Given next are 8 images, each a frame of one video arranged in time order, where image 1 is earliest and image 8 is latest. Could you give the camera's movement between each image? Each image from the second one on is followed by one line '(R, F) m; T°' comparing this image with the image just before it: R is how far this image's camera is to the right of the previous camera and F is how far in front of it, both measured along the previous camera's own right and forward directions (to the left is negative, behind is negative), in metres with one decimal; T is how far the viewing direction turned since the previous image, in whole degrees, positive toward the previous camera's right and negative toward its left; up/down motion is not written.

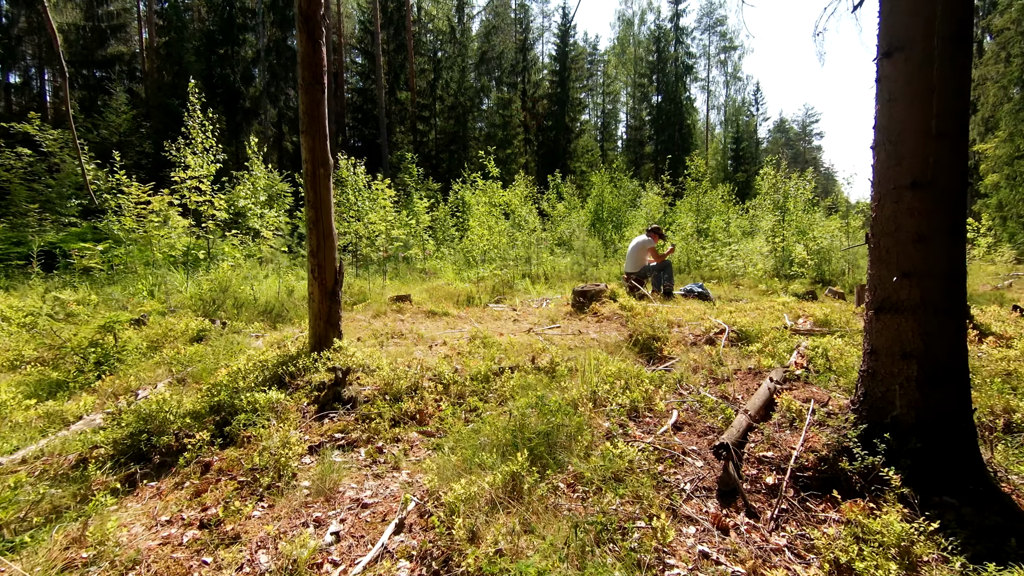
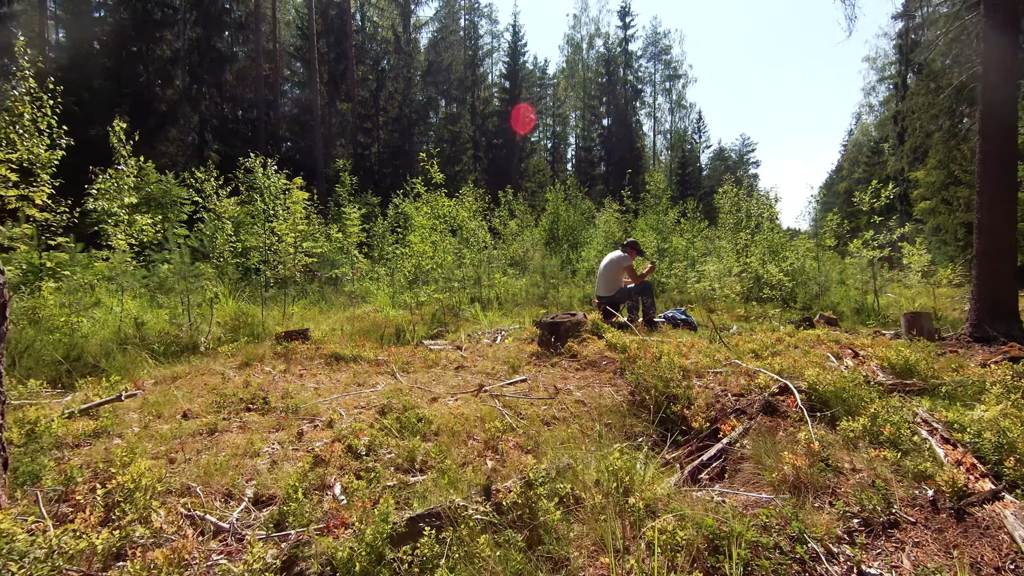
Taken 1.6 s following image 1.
(+0.1, +1.5) m; +6°
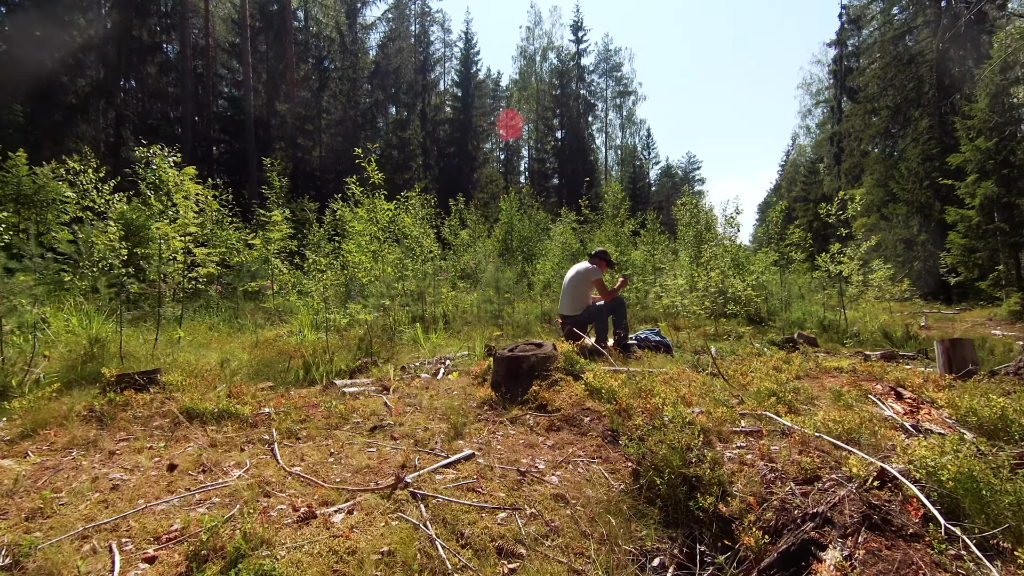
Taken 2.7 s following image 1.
(0.0, +1.0) m; +5°
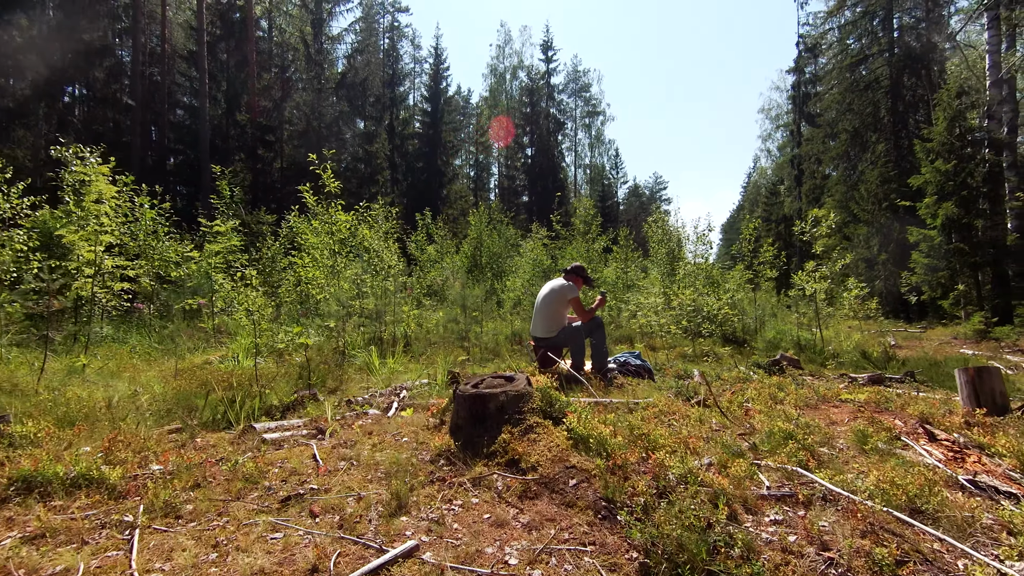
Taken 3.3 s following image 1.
(0.0, +0.5) m; +3°
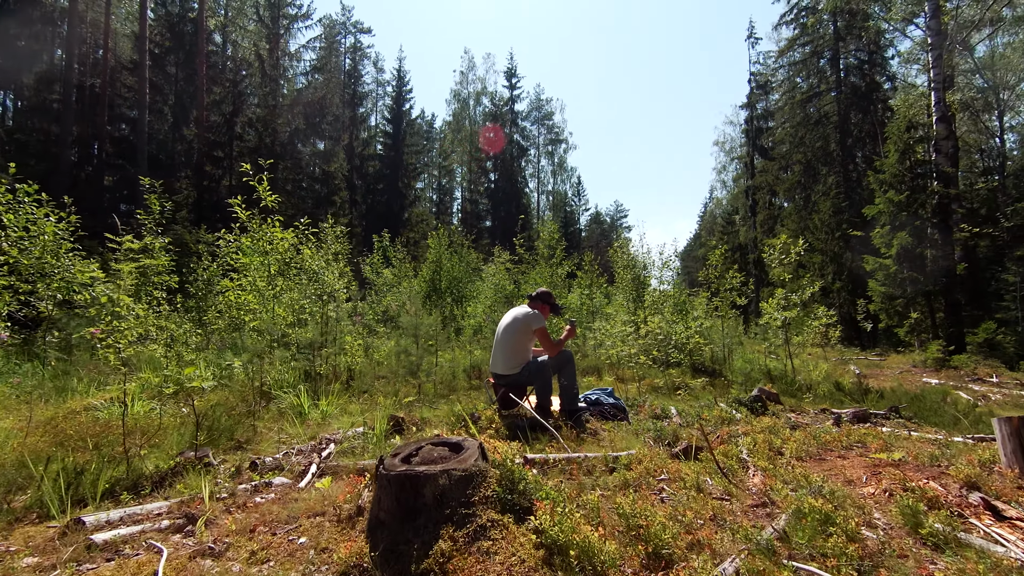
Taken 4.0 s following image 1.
(0.0, +0.6) m; +4°
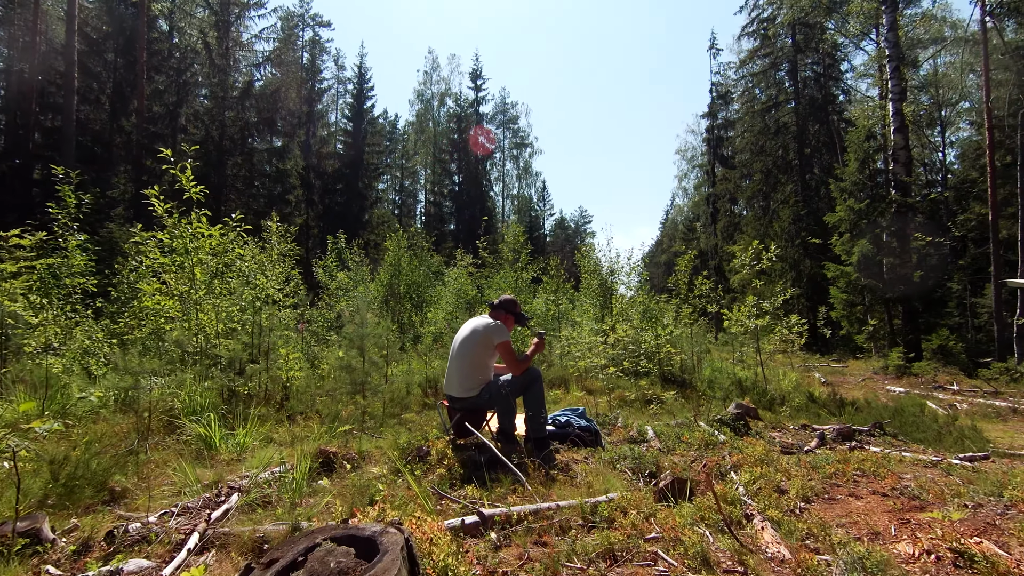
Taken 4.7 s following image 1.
(0.0, +0.6) m; +4°
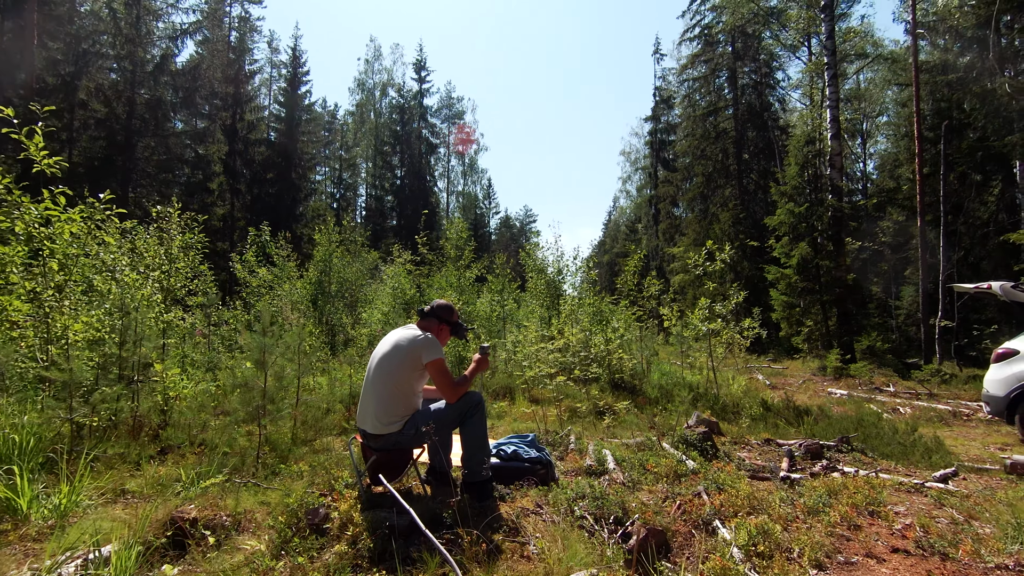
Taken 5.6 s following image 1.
(+0.1, +0.7) m; +6°
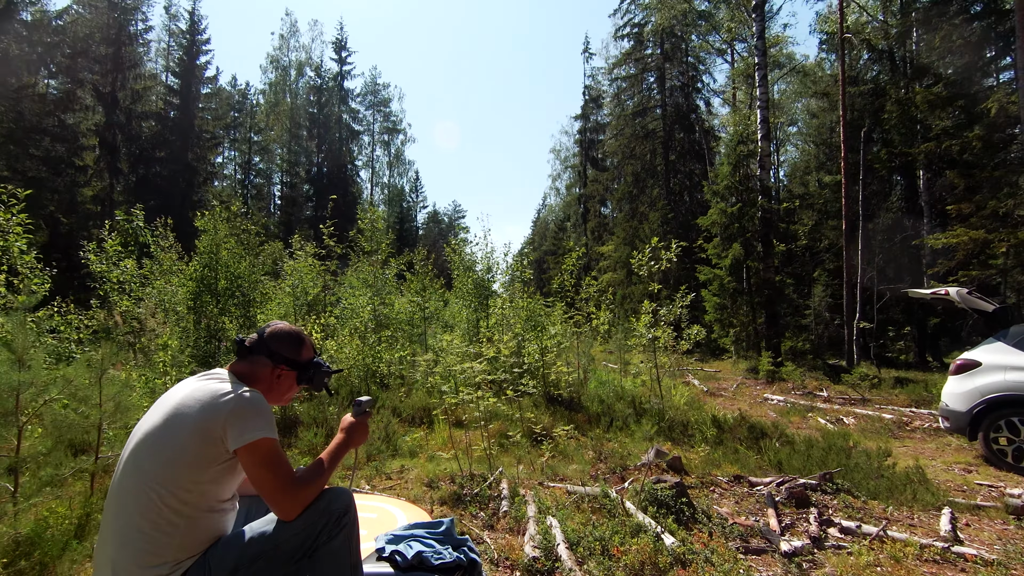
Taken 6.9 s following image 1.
(+0.1, +1.2) m; +8°
